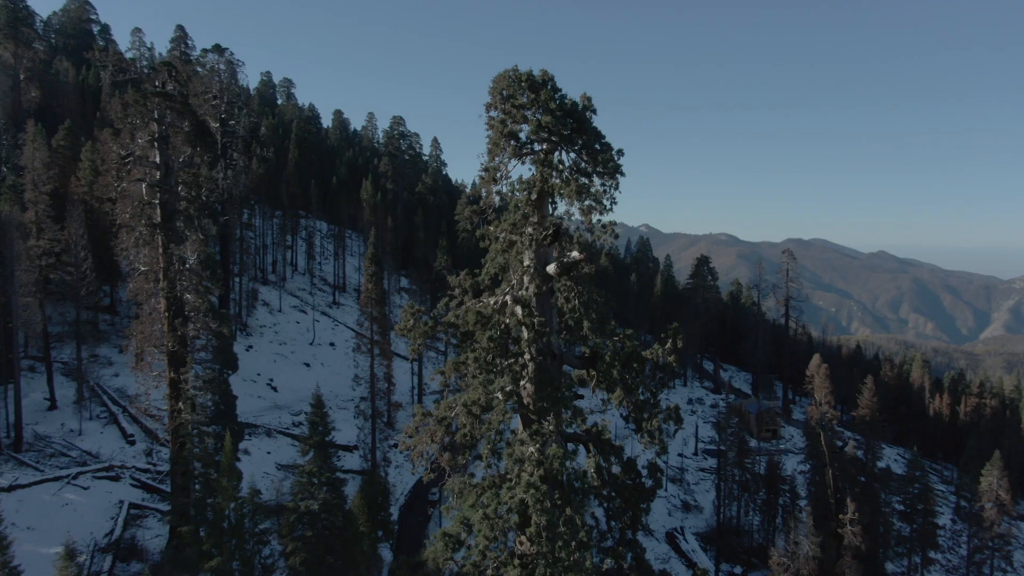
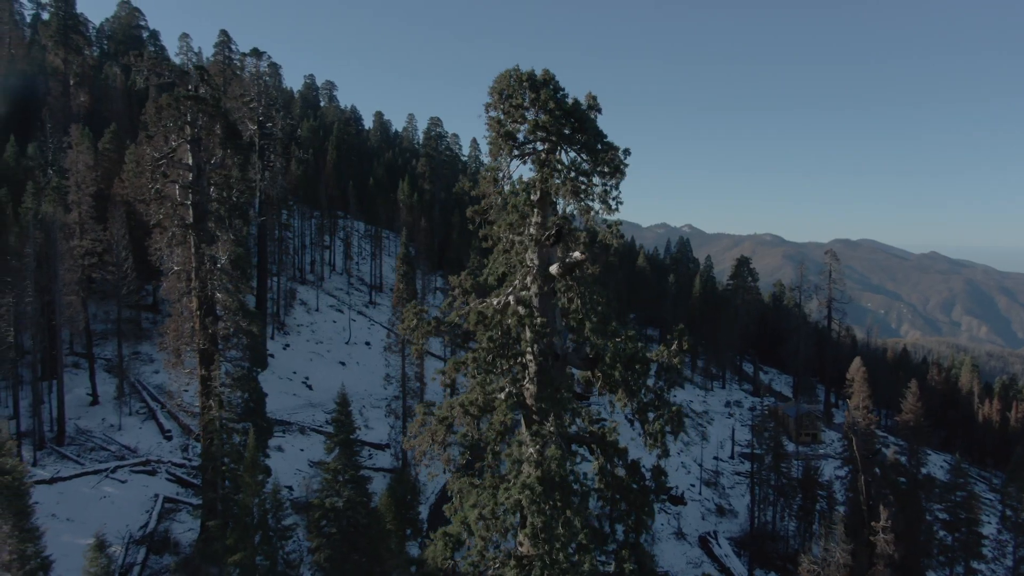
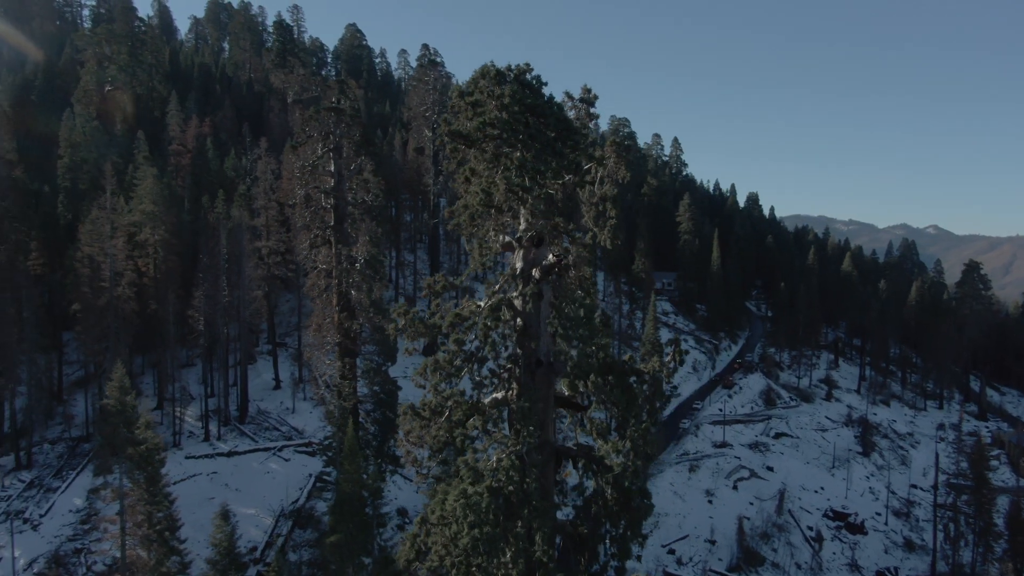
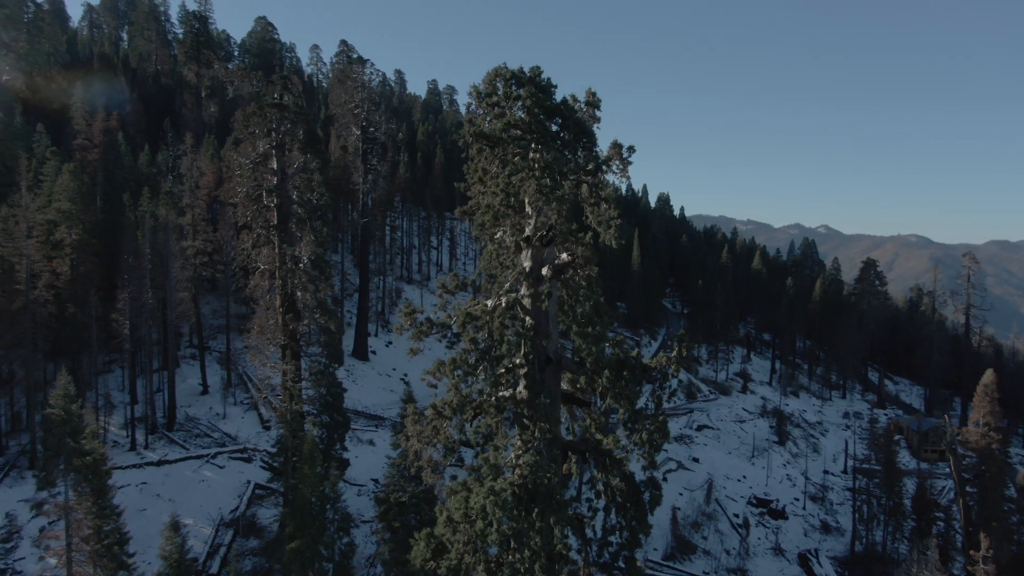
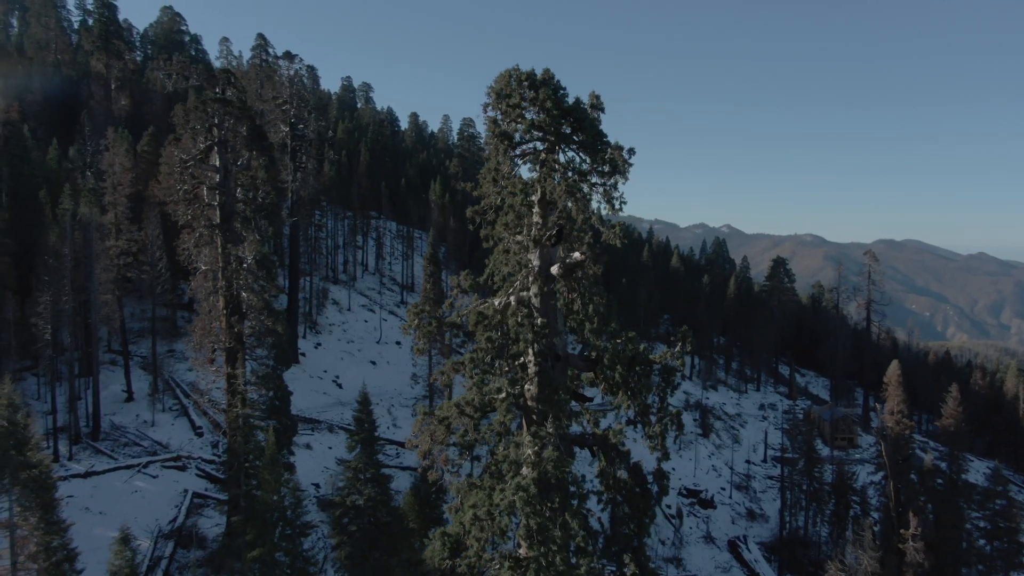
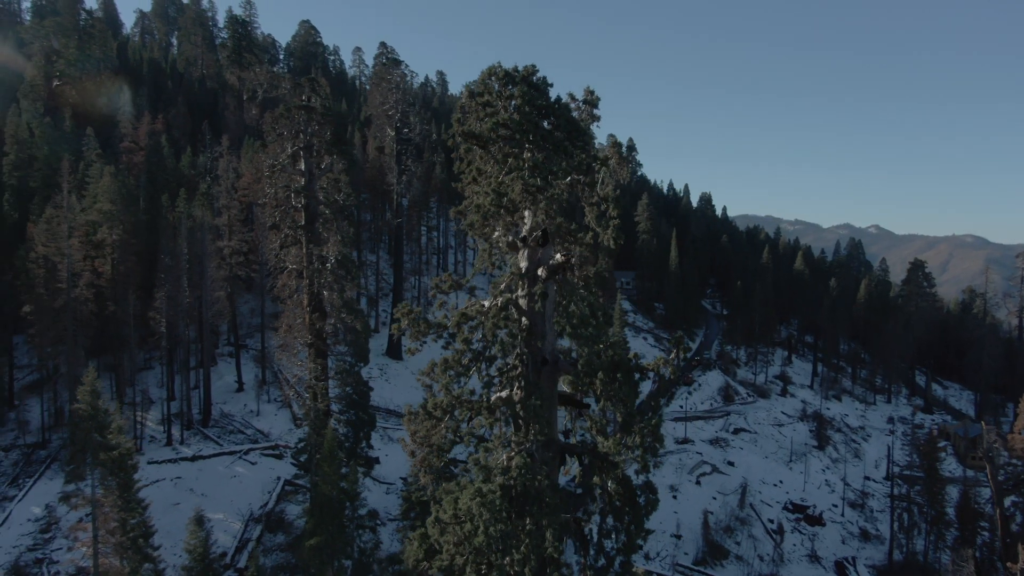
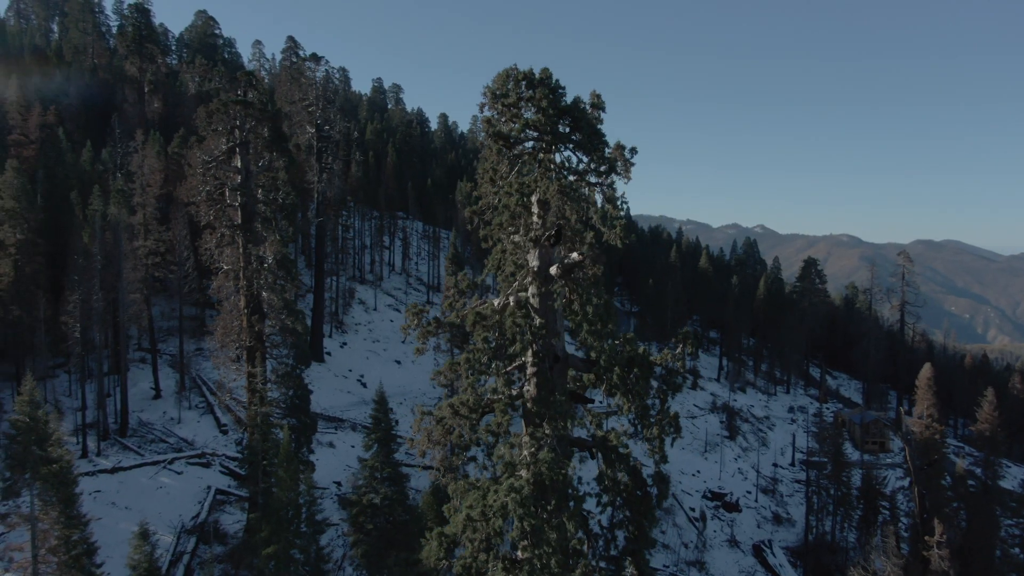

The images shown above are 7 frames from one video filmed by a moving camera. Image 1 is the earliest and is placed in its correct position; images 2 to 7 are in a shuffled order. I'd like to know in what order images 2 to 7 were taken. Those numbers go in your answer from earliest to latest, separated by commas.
2, 5, 7, 4, 6, 3
